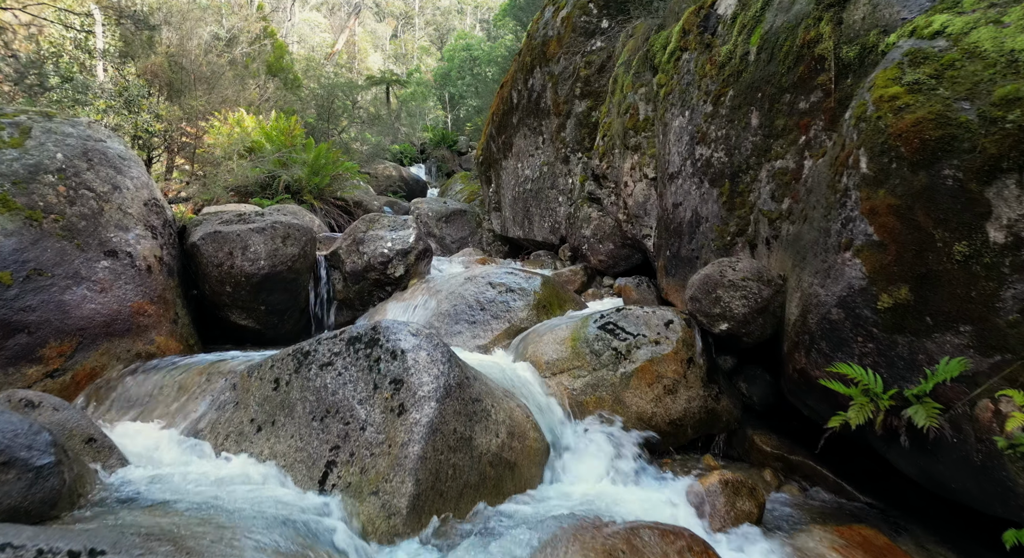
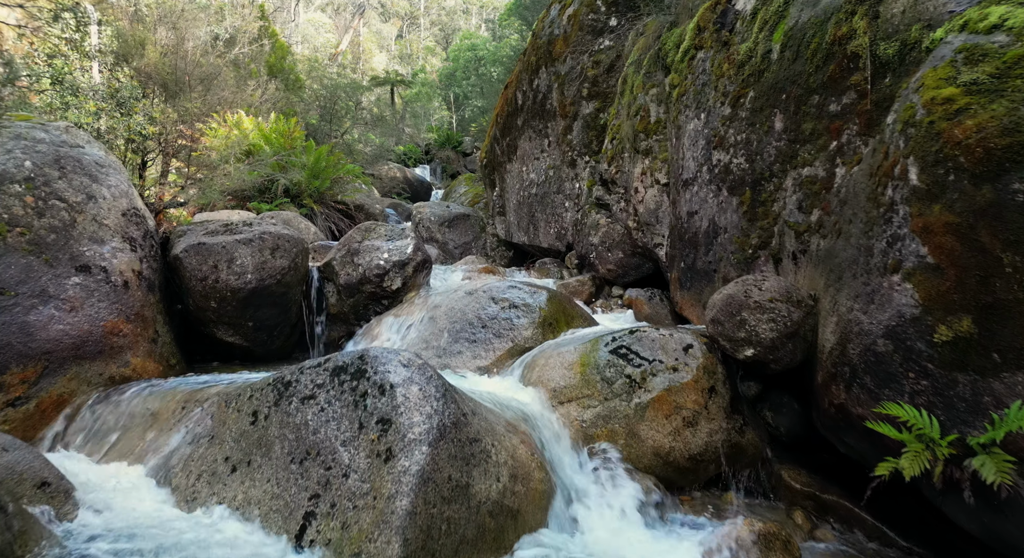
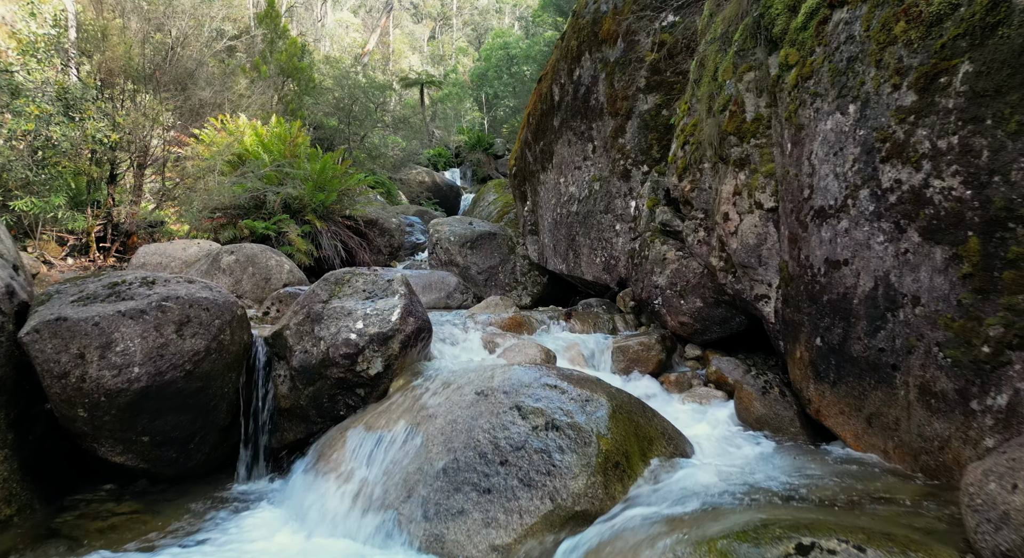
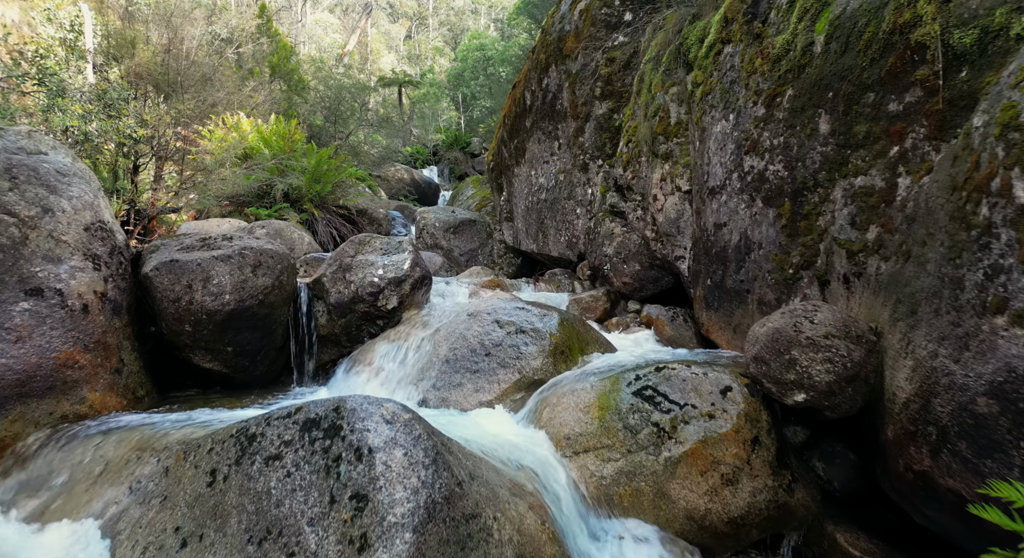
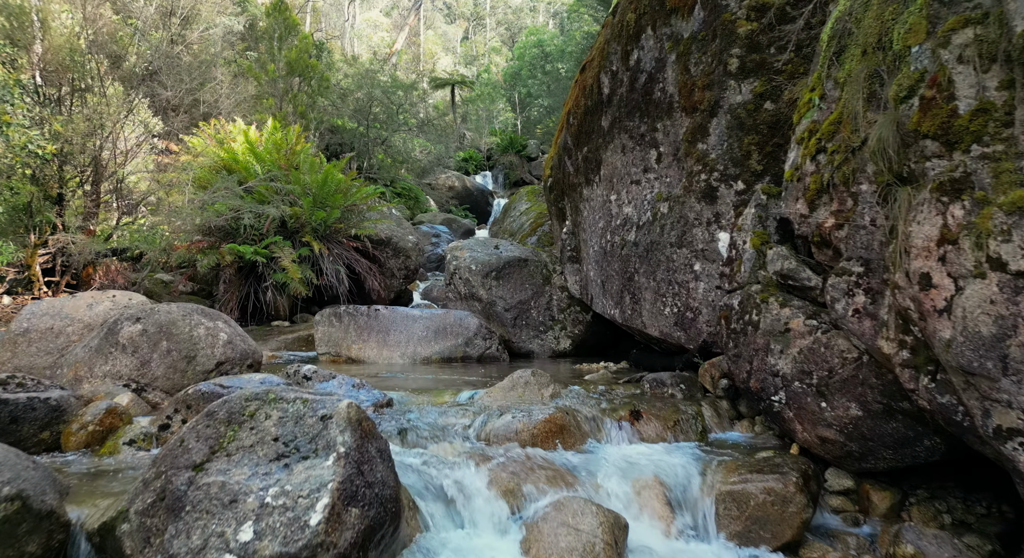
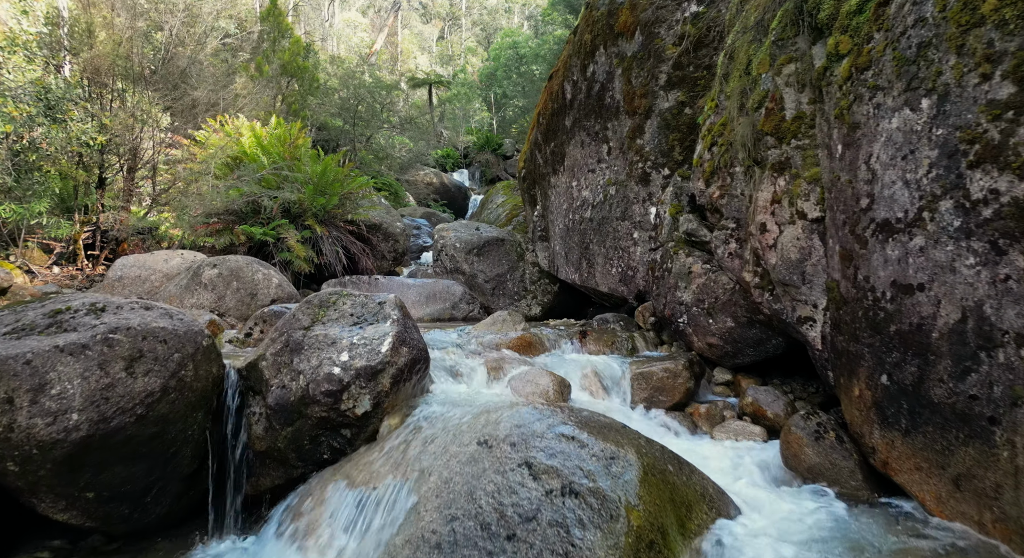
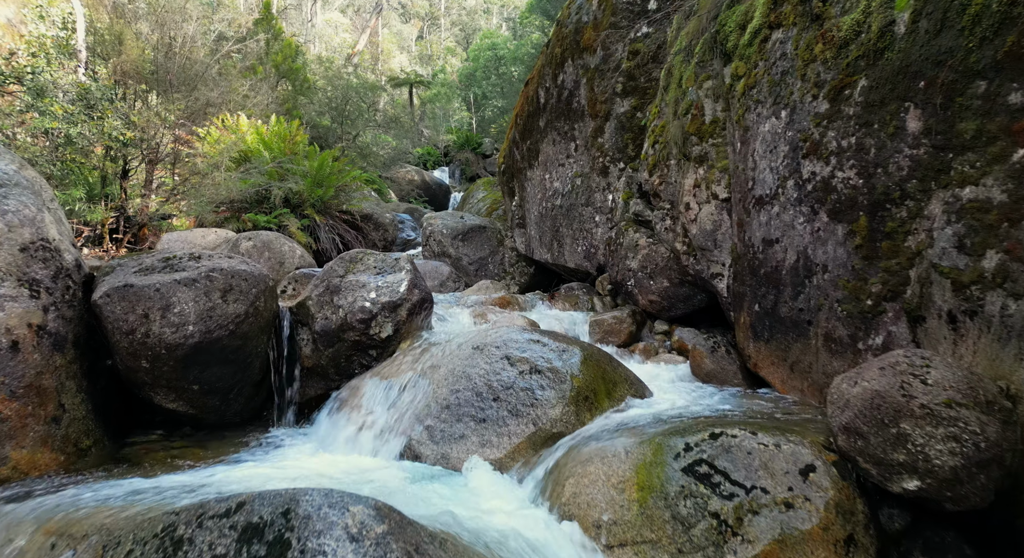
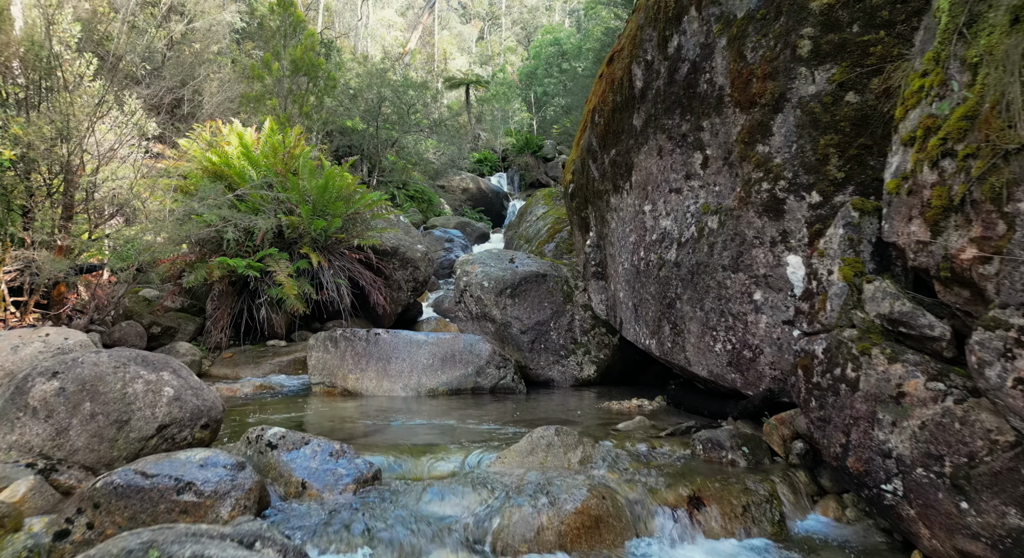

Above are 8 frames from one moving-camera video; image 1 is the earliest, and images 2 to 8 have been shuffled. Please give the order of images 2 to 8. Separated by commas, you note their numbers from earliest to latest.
2, 4, 7, 3, 6, 5, 8
